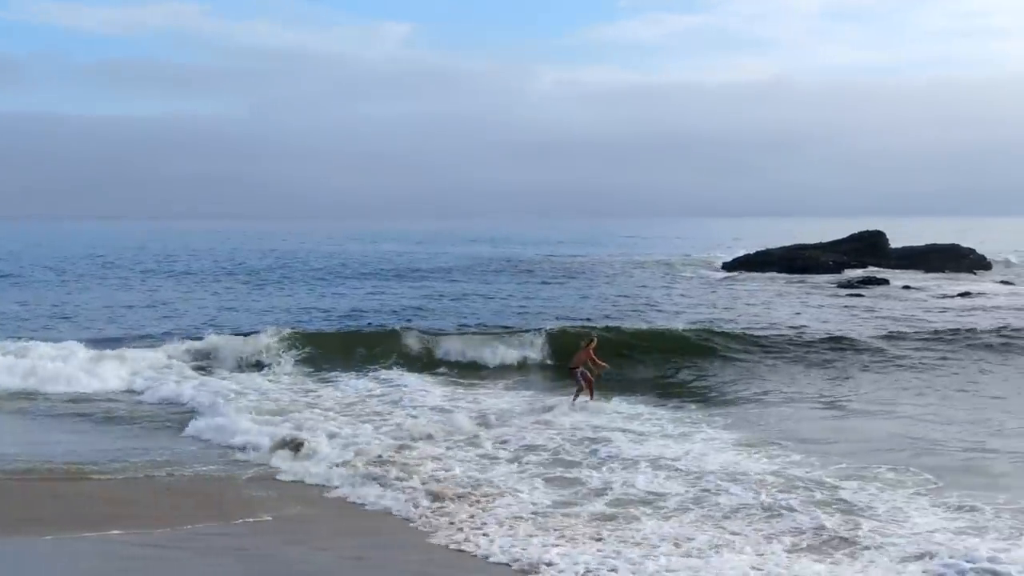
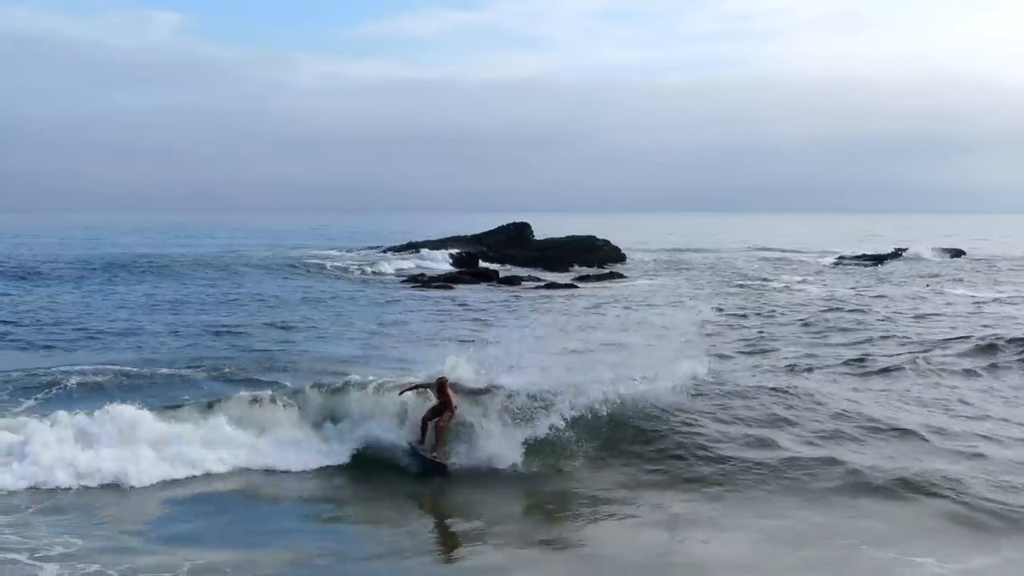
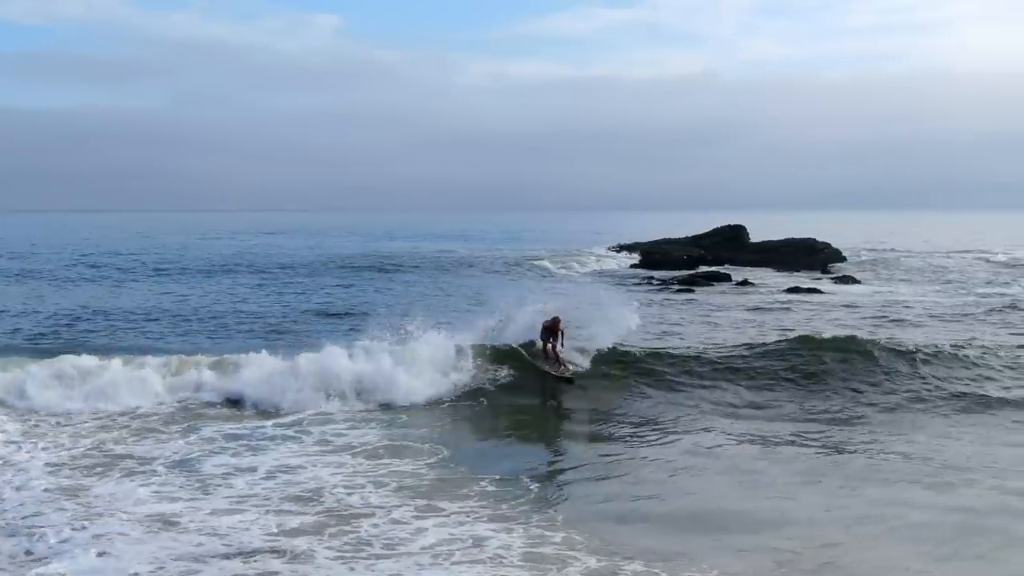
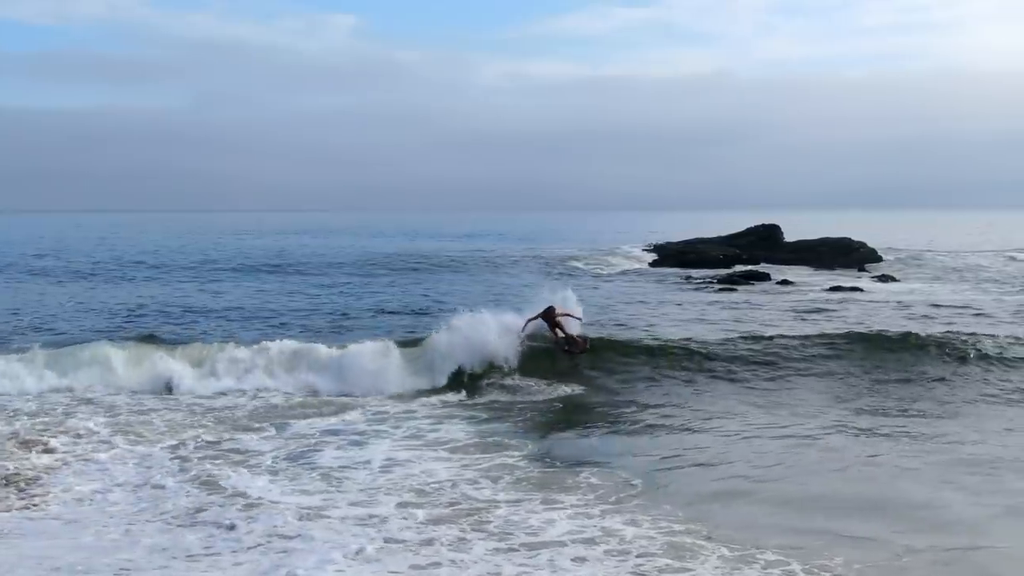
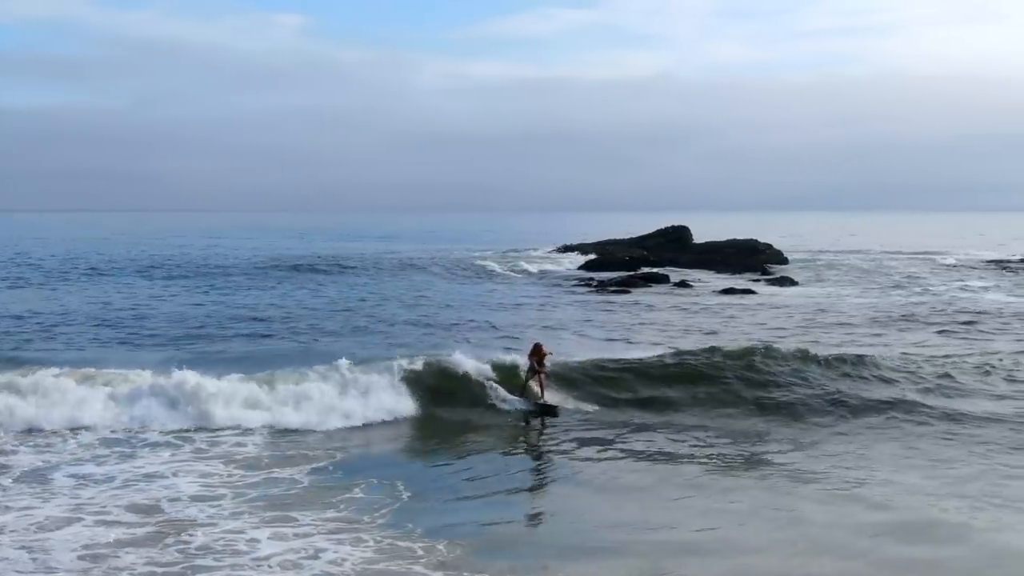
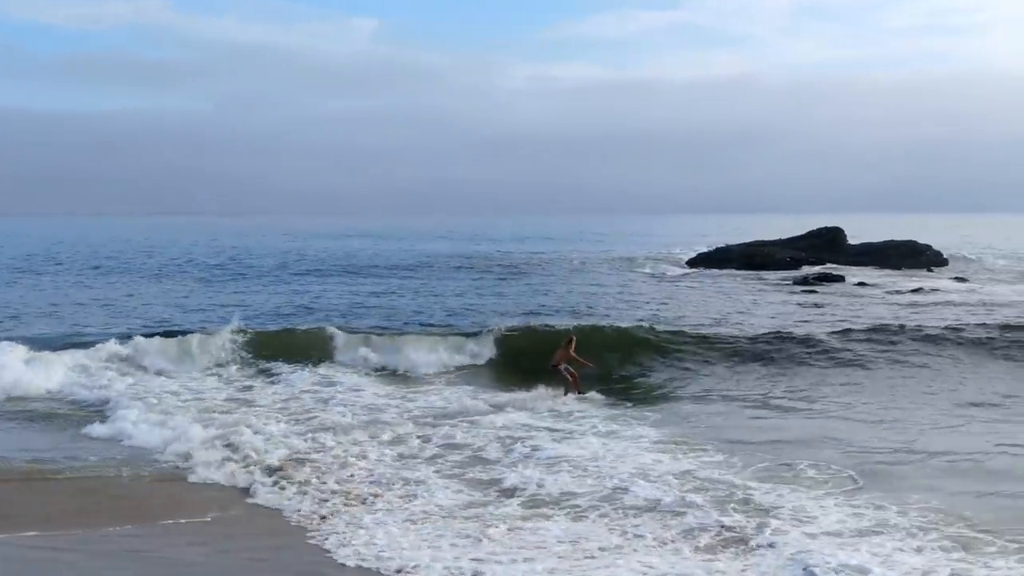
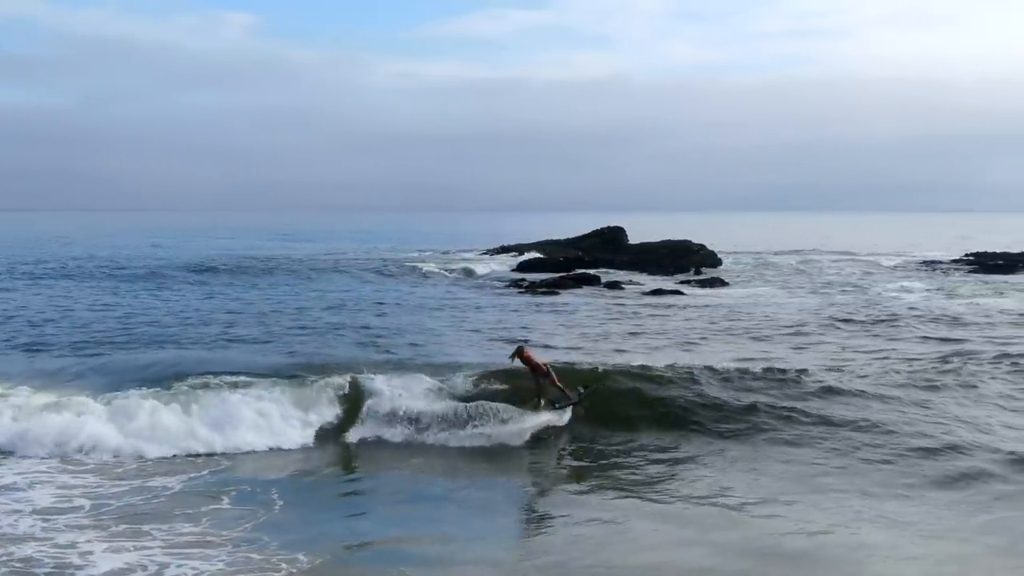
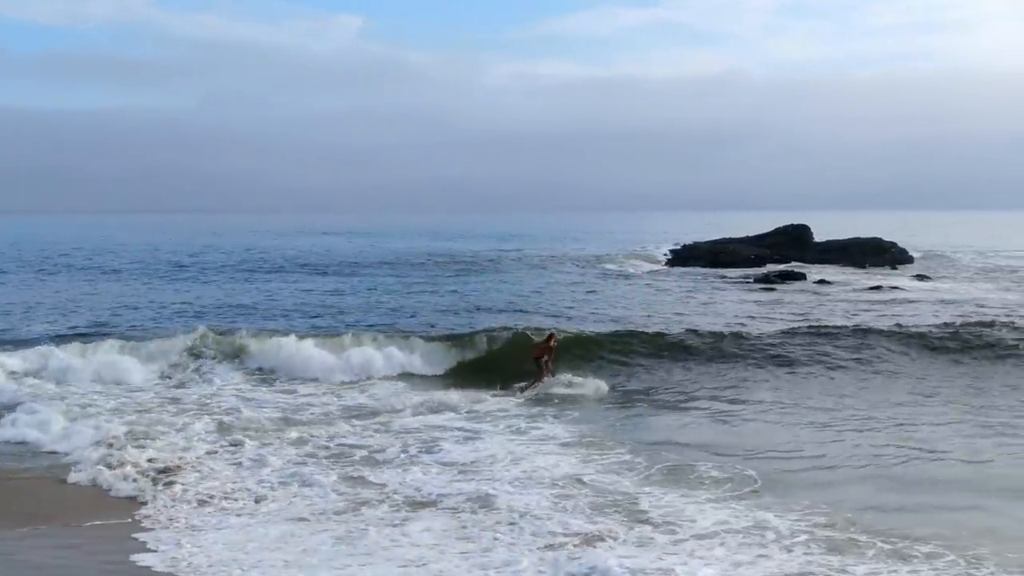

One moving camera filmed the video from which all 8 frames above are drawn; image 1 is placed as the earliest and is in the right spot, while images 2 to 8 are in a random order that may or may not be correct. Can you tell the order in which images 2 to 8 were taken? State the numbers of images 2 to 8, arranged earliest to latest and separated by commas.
6, 8, 4, 3, 5, 7, 2
